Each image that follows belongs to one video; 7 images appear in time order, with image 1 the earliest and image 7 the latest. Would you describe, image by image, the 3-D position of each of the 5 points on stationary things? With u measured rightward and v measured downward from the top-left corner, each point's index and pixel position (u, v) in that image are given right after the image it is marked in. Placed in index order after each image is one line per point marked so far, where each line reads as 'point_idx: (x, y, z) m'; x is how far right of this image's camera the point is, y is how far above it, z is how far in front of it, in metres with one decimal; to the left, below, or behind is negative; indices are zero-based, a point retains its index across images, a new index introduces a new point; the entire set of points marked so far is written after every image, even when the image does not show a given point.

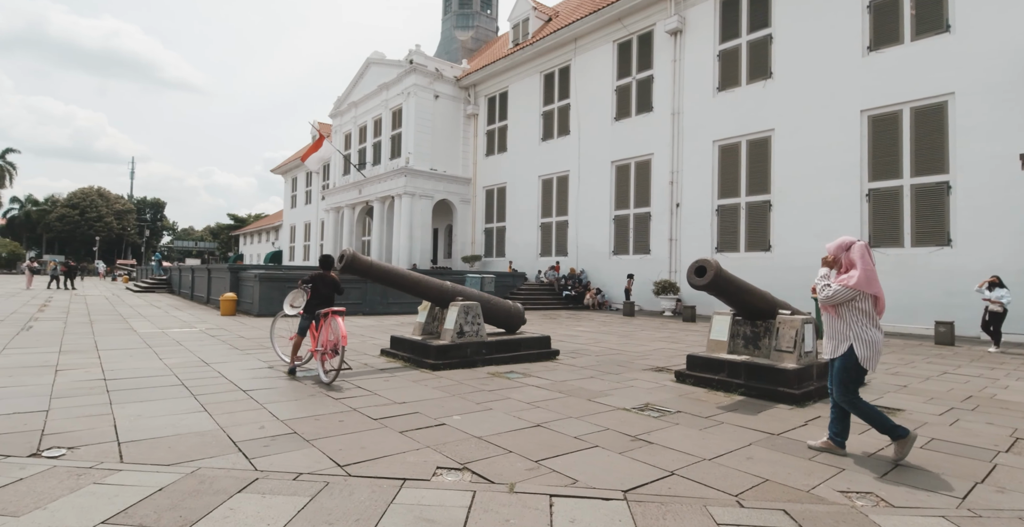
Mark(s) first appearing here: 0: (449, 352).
0: (-0.7, -1.0, +5.9) m
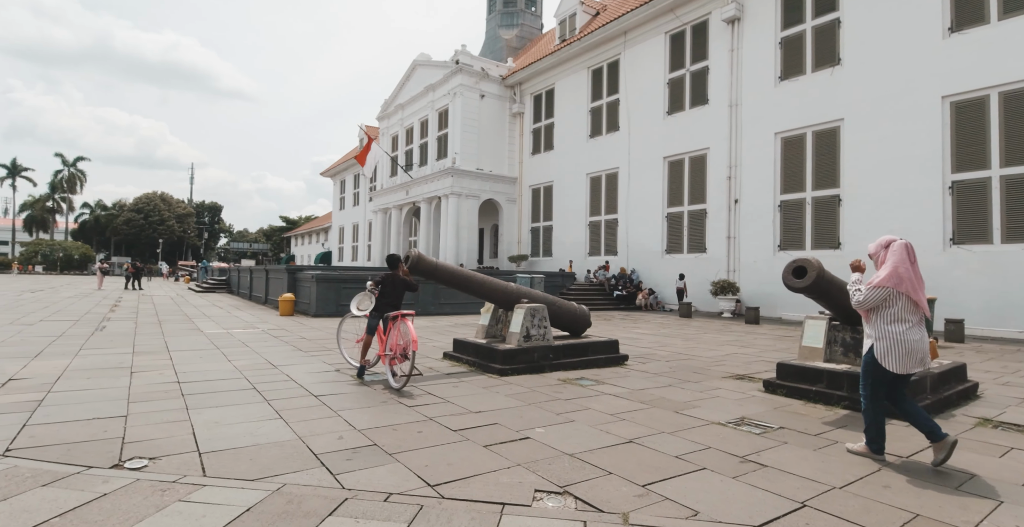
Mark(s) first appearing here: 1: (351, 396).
0: (+0.1, -1.0, +5.7) m
1: (-1.3, -1.1, +4.4) m
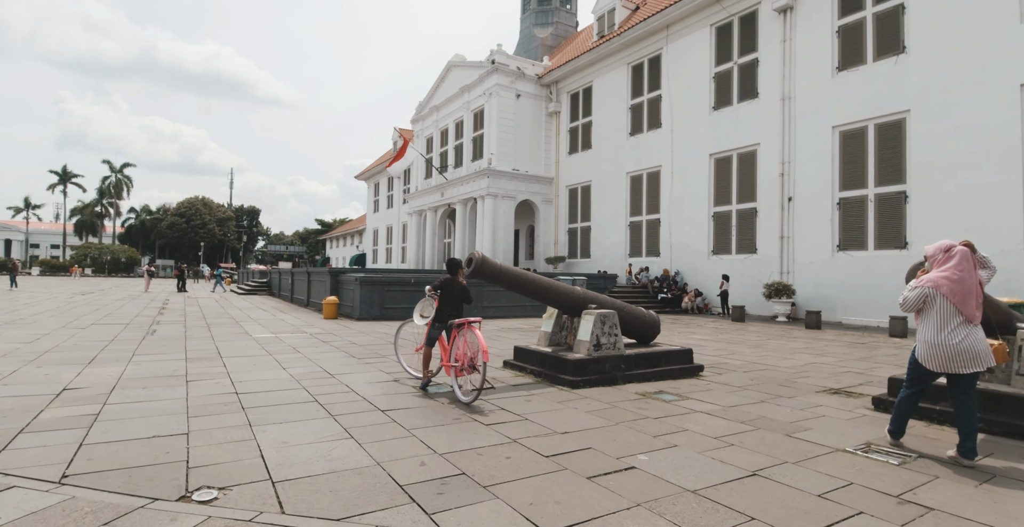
0: (+0.8, -1.0, +5.2) m
1: (-0.7, -1.1, +4.0) m
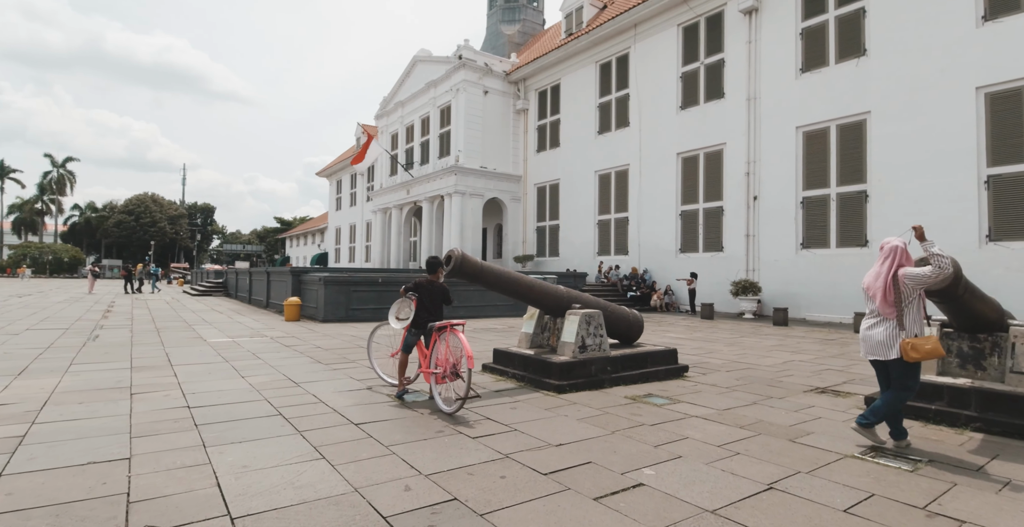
0: (+0.6, -1.0, +5.0) m
1: (-0.8, -1.1, +3.6) m
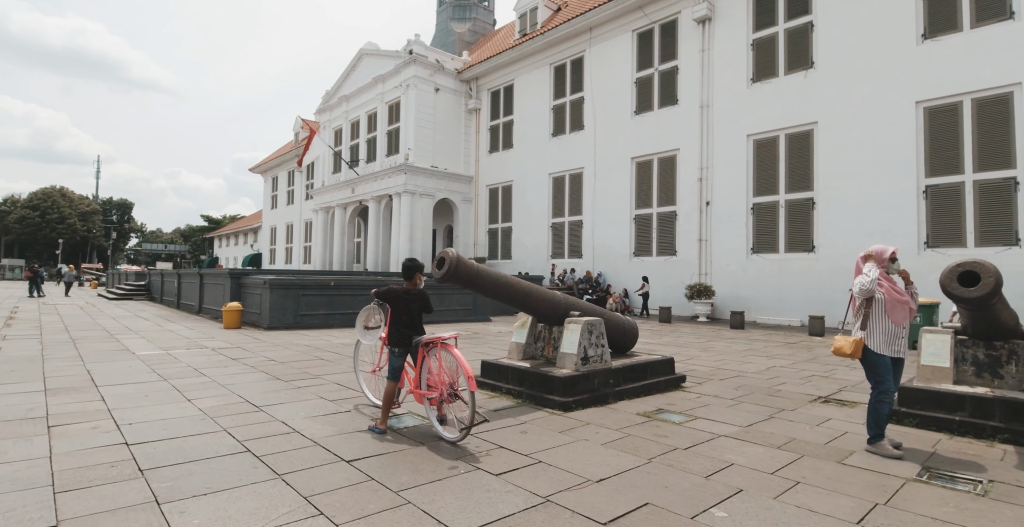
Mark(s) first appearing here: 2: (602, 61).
0: (+0.6, -1.1, +4.5) m
1: (-0.7, -1.1, +3.0) m
2: (+3.4, +7.7, +19.7) m
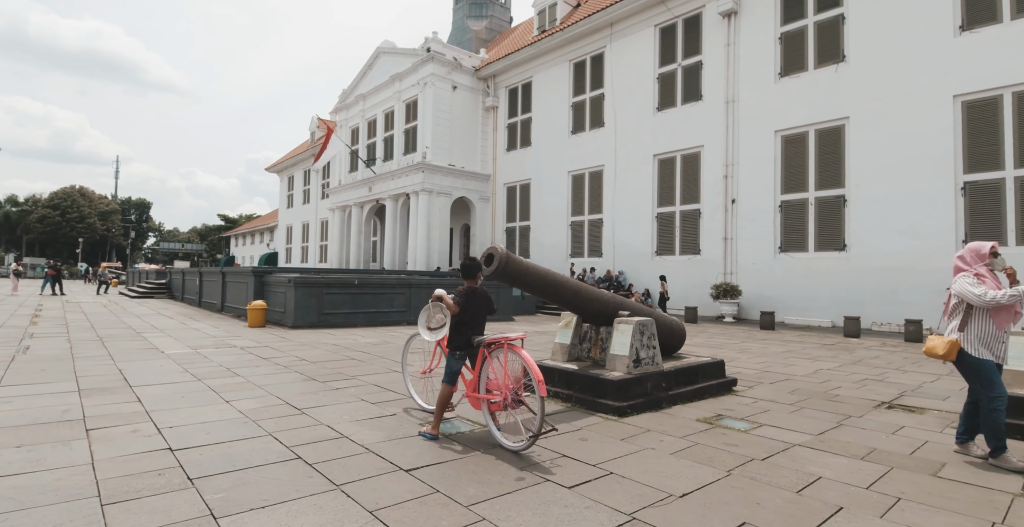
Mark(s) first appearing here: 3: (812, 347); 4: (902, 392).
0: (+1.0, -1.0, +4.3) m
1: (-0.3, -1.1, +2.8) m
2: (+4.2, +7.7, +19.4) m
3: (+5.6, -1.5, +9.7) m
4: (+4.1, -1.4, +5.5) m
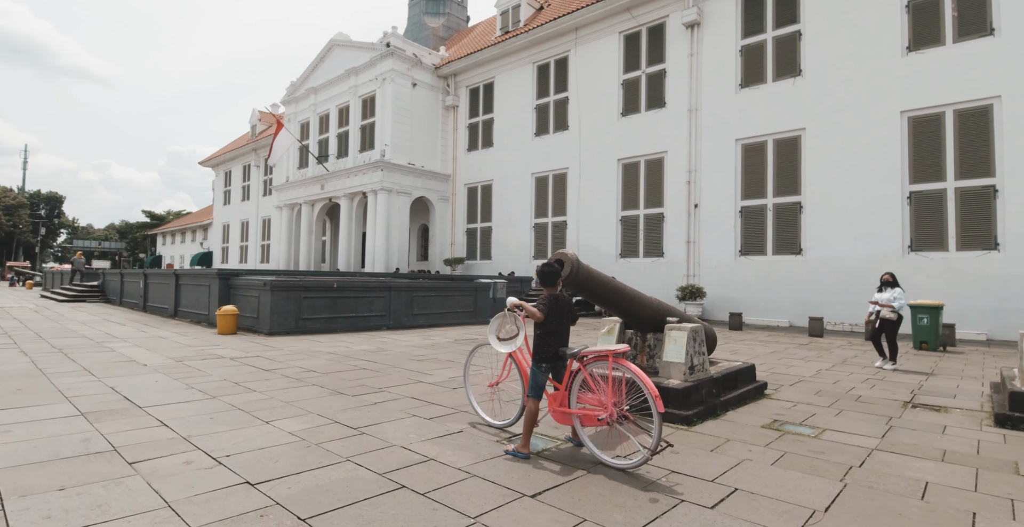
0: (+1.5, -1.1, +4.3) m
1: (+0.4, -1.2, +2.7) m
2: (+3.0, +7.6, +19.6) m
3: (+5.4, -1.6, +10.1) m
4: (+4.4, -1.4, +5.8) m
